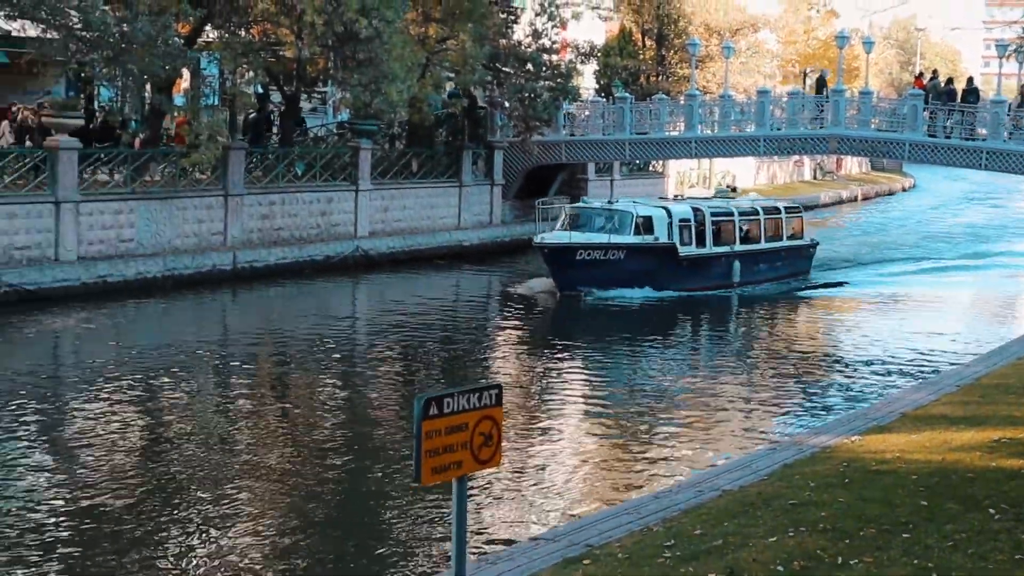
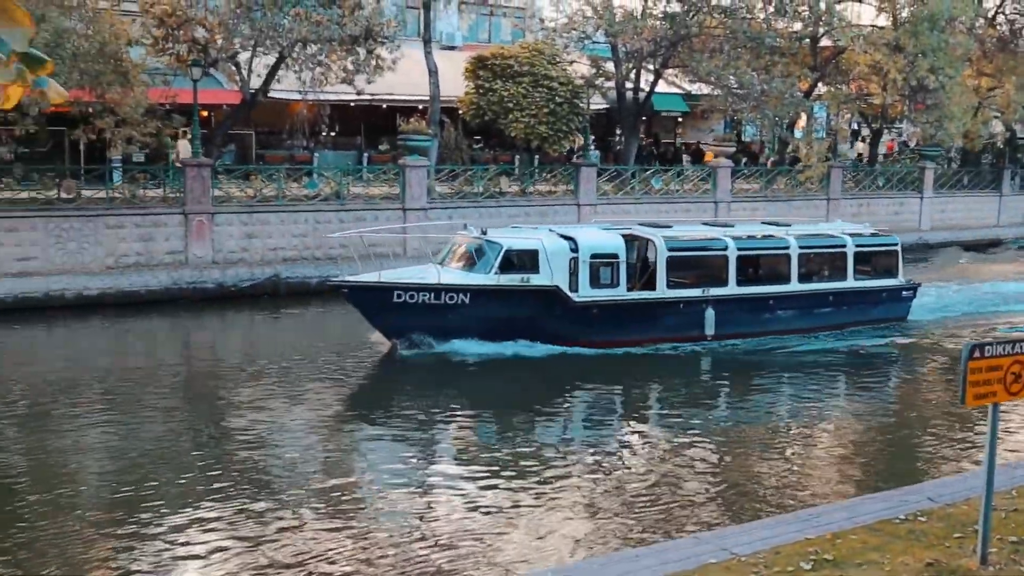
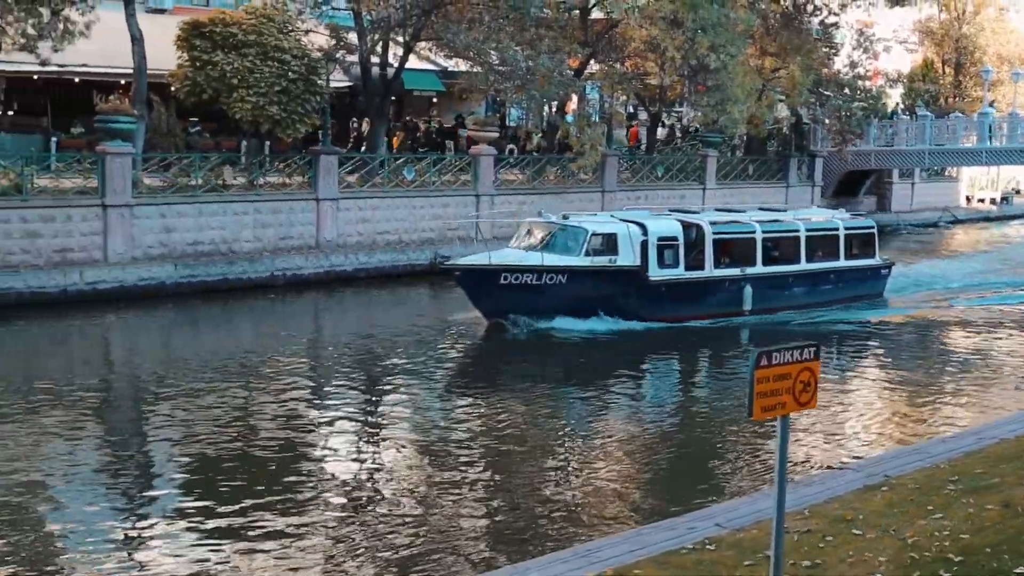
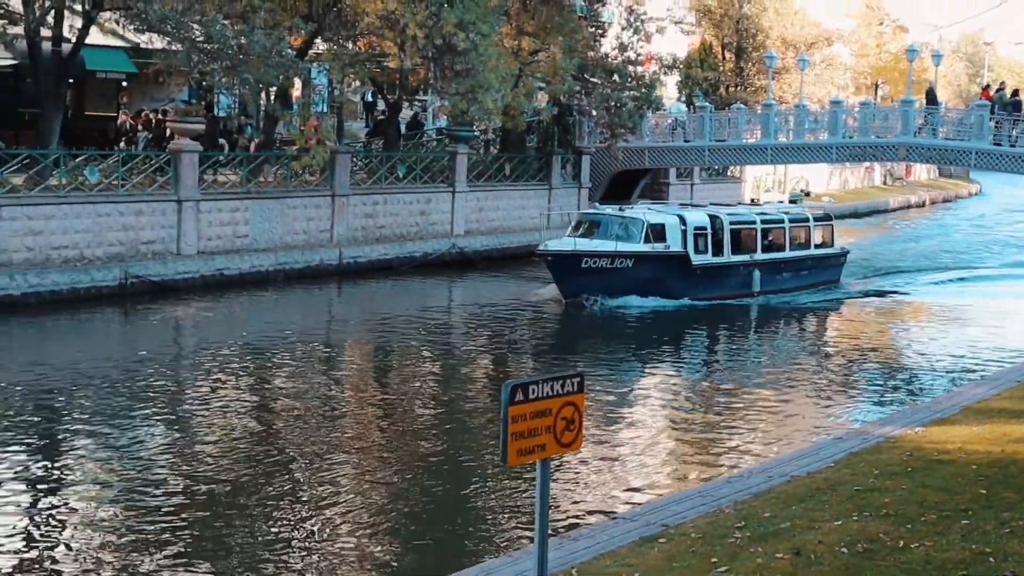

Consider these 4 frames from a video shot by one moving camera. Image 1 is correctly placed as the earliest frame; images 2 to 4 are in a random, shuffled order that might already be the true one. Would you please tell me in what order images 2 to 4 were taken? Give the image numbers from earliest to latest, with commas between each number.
4, 3, 2
